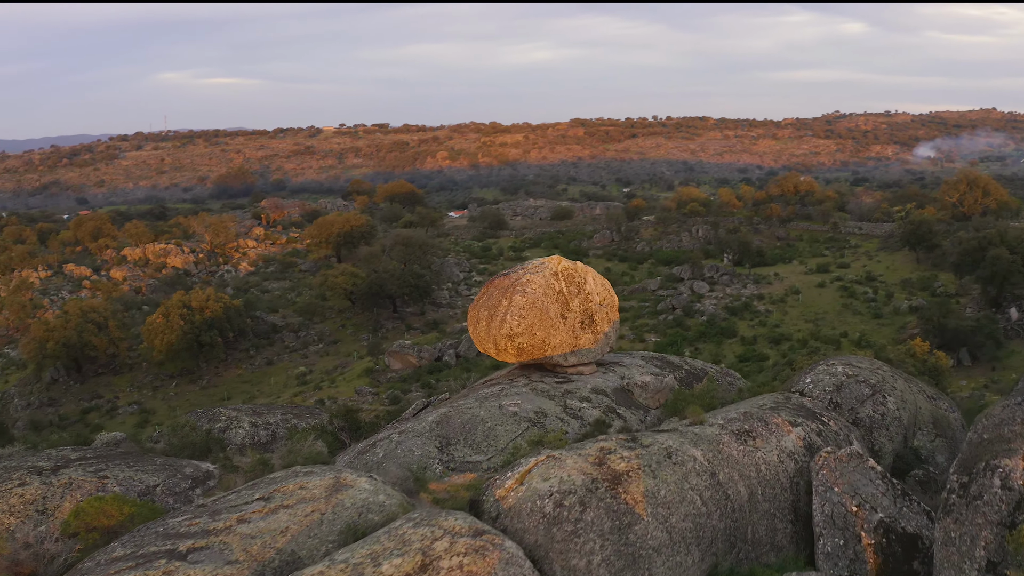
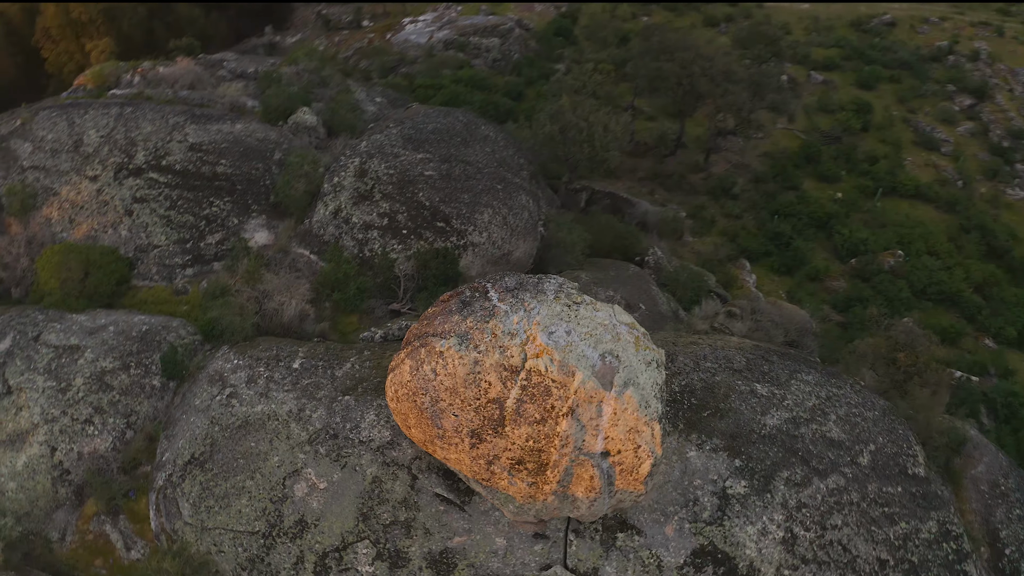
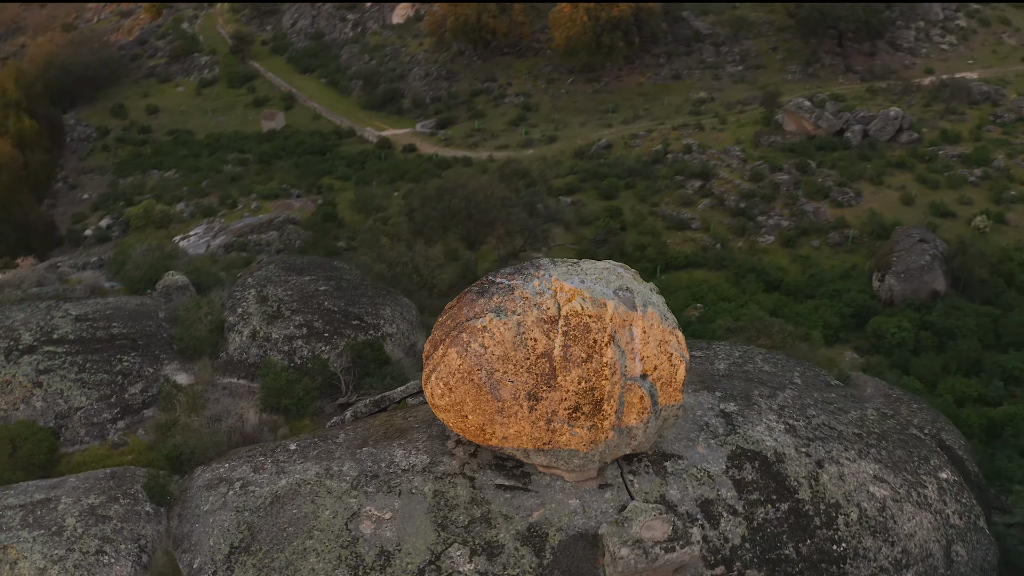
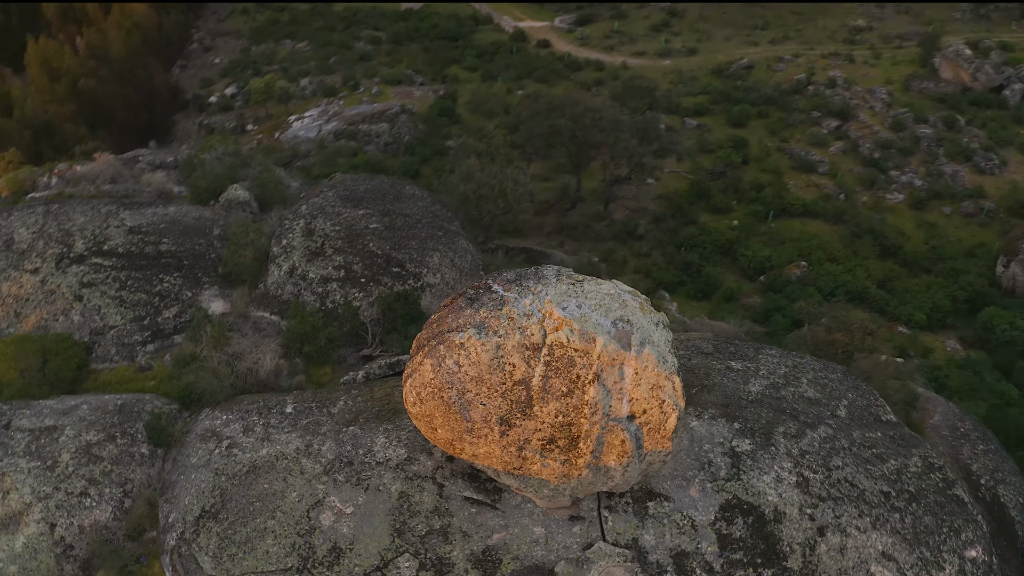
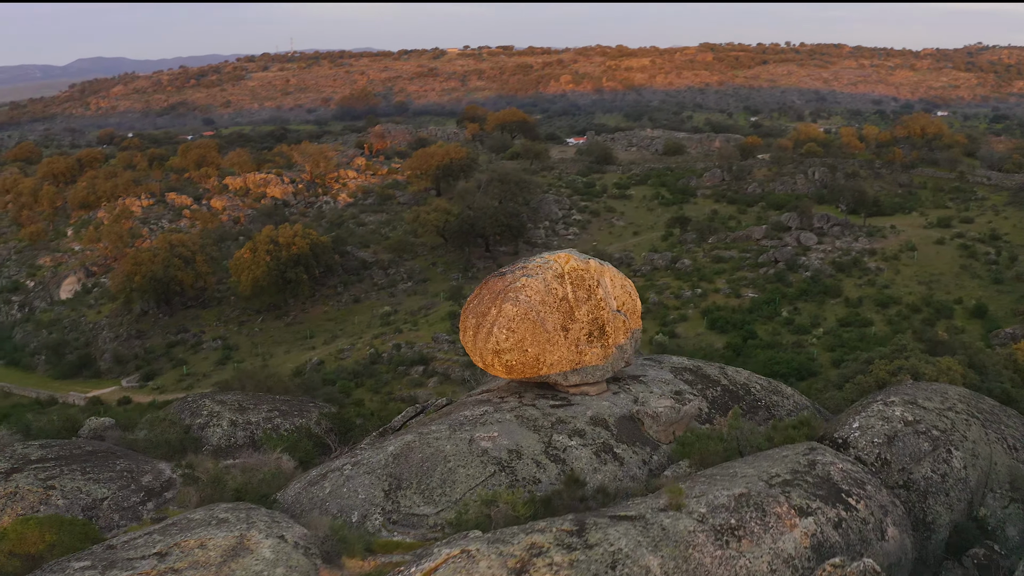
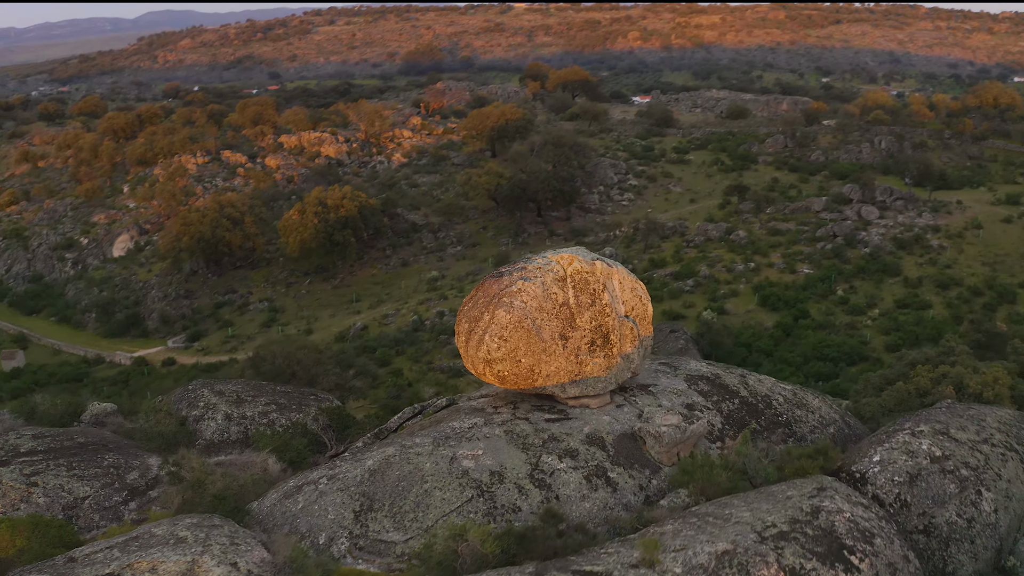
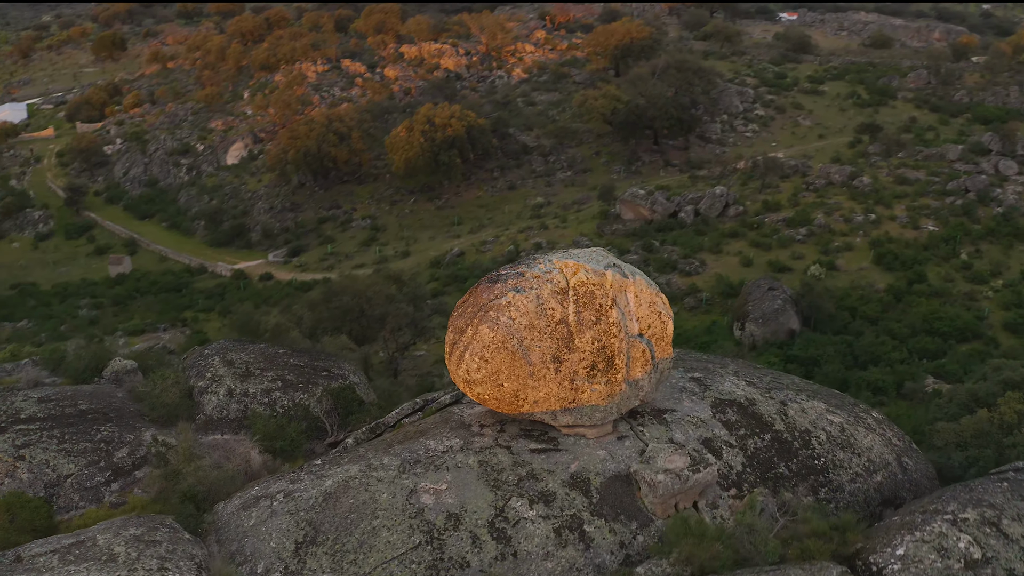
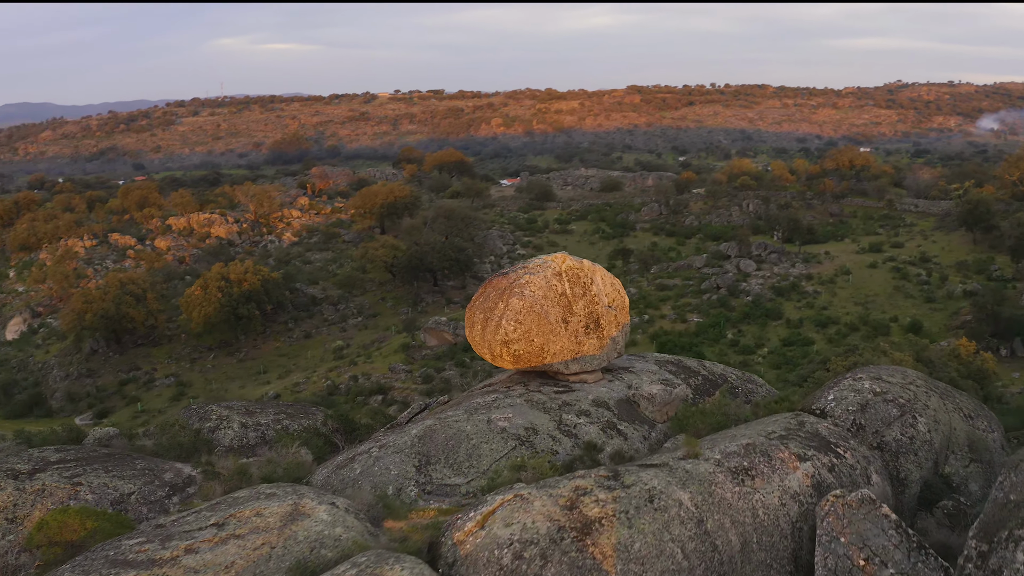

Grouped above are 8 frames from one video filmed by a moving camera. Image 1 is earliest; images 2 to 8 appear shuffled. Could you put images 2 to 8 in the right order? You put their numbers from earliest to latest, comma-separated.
8, 5, 6, 7, 3, 4, 2
